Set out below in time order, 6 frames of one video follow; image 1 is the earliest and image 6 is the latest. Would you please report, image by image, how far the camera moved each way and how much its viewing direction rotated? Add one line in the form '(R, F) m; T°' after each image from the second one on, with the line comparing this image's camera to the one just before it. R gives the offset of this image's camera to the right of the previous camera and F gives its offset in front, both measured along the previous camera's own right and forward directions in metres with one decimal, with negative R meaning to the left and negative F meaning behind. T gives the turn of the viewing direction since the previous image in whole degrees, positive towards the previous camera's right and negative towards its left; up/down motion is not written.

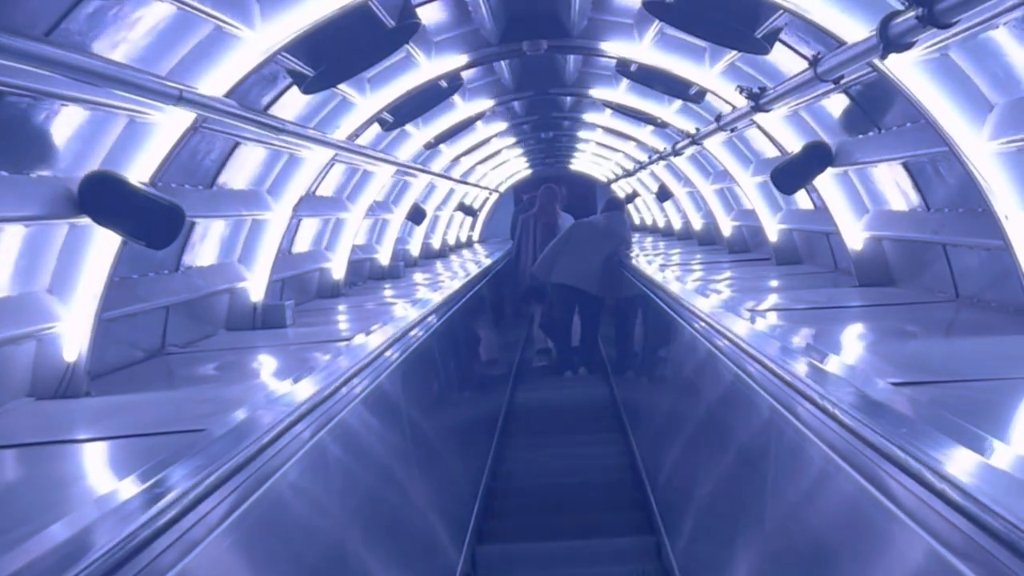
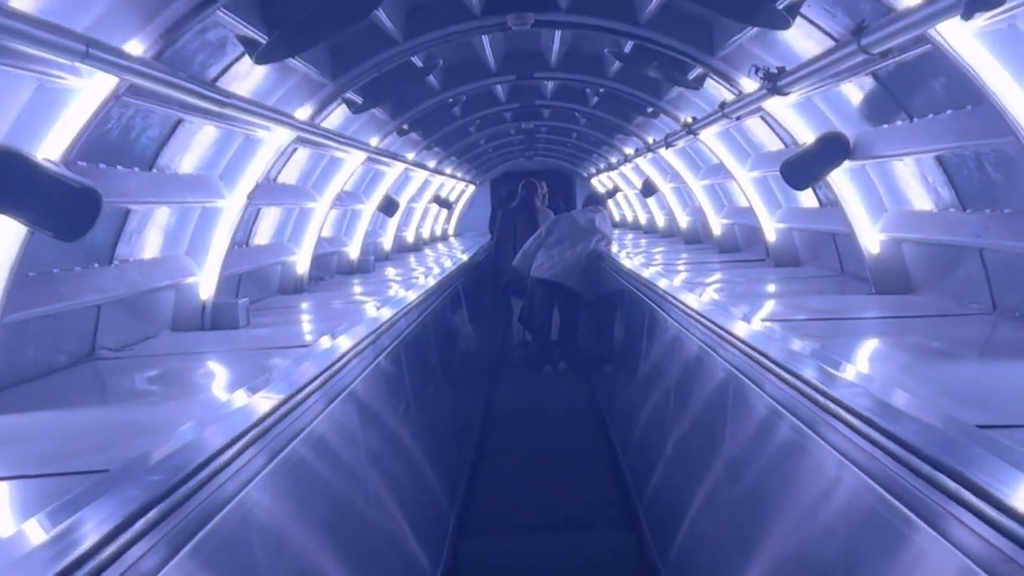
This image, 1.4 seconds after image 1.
(0.0, +0.7) m; +1°
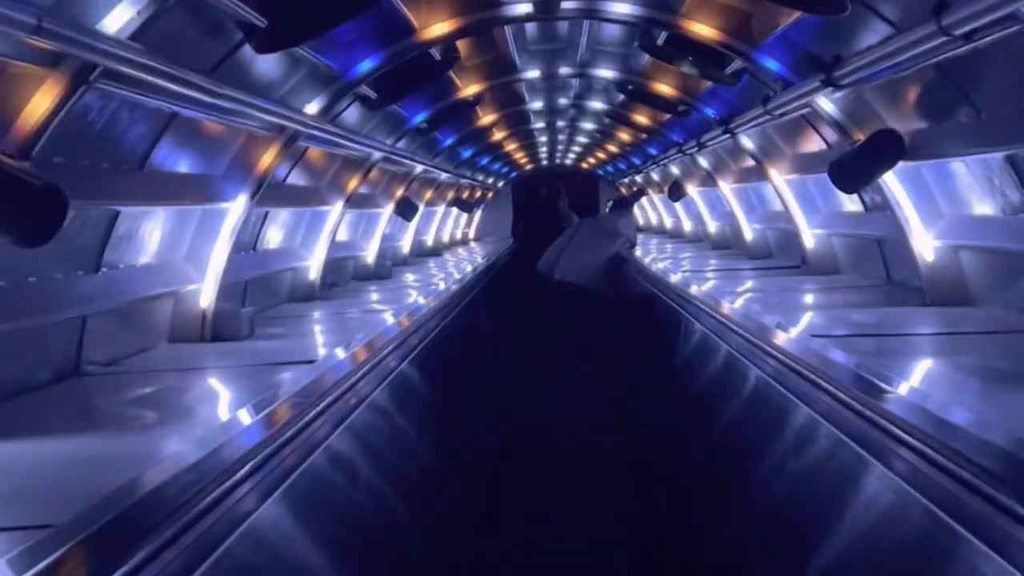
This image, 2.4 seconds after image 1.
(0.0, +0.4) m; -1°
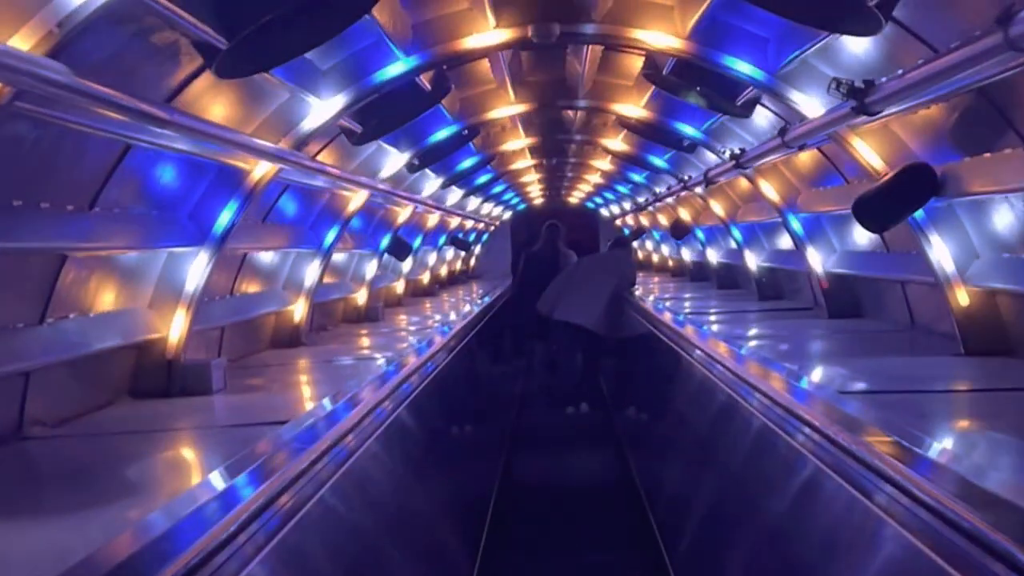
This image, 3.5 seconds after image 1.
(0.0, +0.5) m; 0°
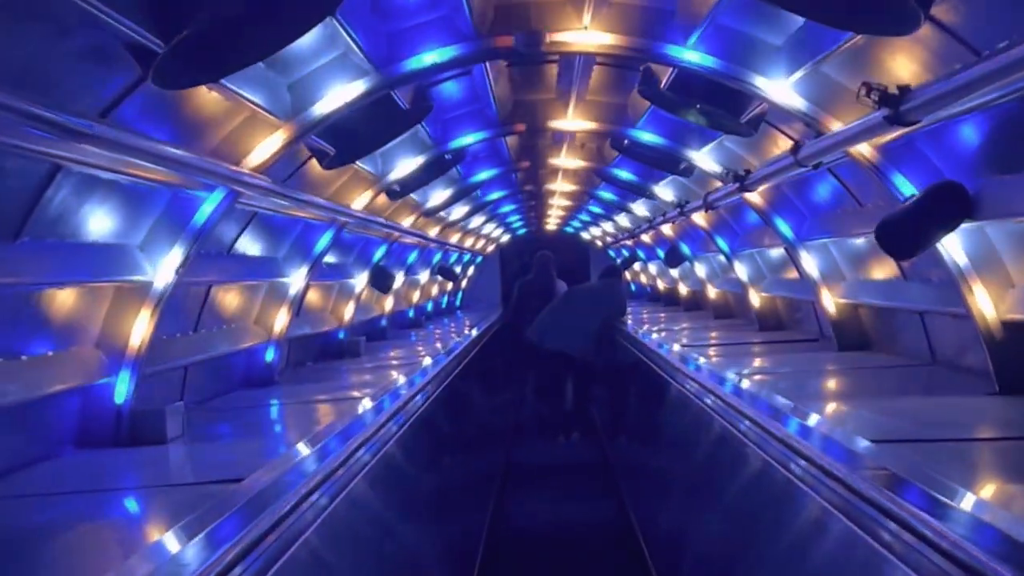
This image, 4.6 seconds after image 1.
(0.0, +0.5) m; 0°
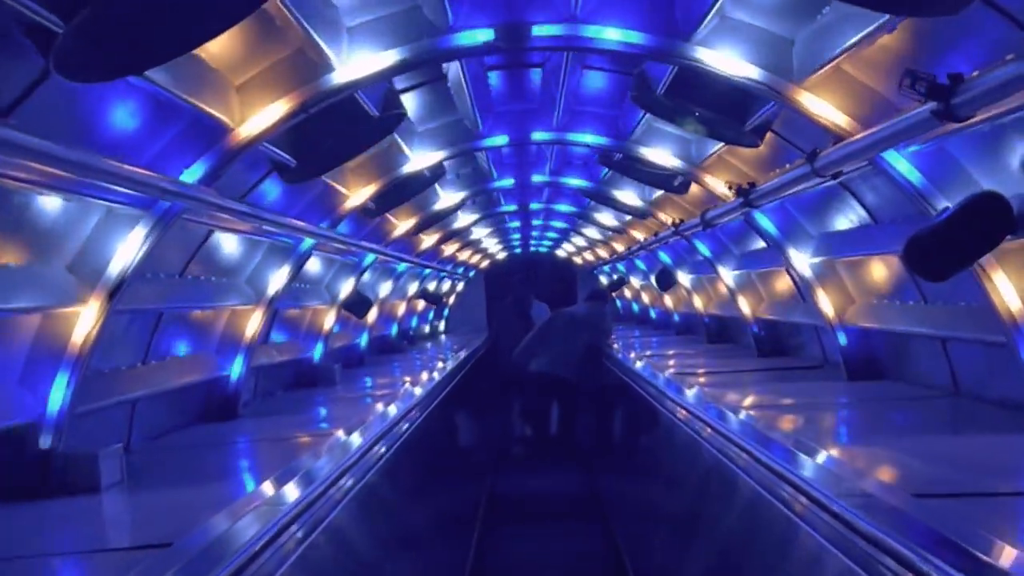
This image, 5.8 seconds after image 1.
(0.0, +0.5) m; +1°
